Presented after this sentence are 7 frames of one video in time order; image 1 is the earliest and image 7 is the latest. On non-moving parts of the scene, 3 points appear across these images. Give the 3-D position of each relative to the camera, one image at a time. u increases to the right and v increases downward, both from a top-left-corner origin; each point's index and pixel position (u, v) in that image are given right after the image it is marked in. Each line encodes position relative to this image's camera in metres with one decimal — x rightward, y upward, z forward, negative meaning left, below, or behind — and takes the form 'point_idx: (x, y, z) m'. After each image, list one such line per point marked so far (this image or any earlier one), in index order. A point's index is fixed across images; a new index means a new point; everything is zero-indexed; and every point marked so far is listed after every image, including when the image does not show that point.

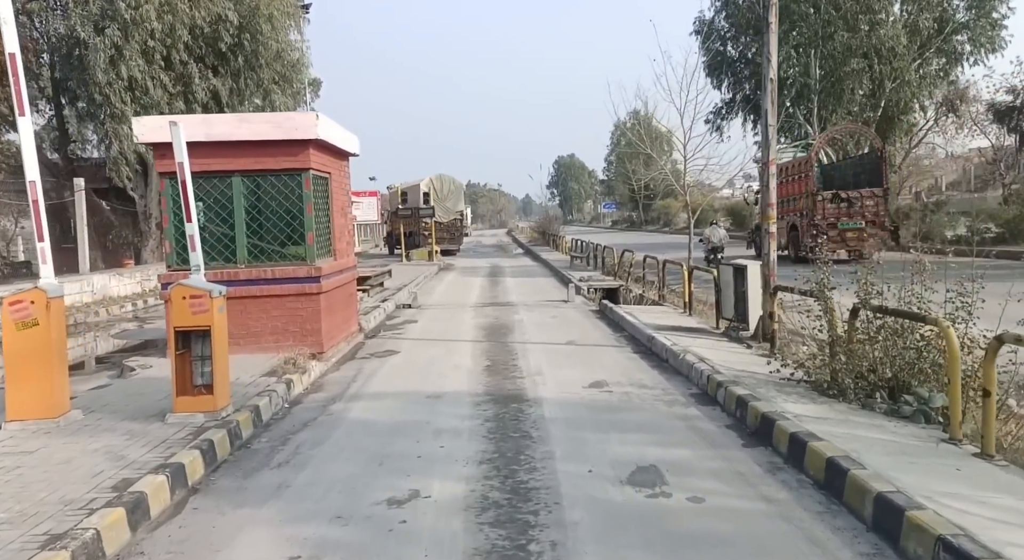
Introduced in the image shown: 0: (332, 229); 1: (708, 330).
0: (-2.5, +0.7, +12.2) m
1: (+2.6, -0.7, +11.8) m
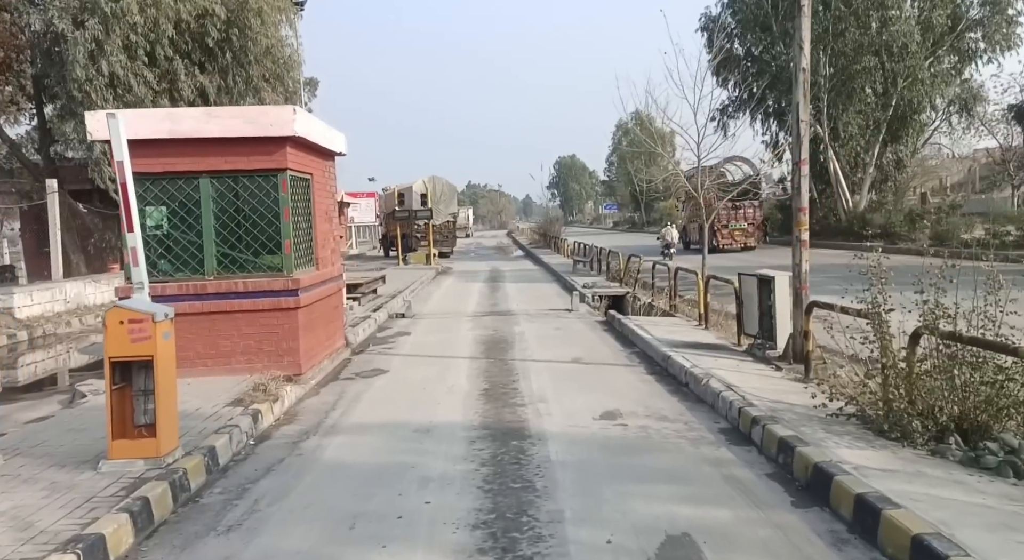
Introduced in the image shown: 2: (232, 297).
0: (-2.5, +0.6, +11.1) m
1: (+2.6, -0.8, +10.7) m
2: (-3.0, -0.2, +9.6) m
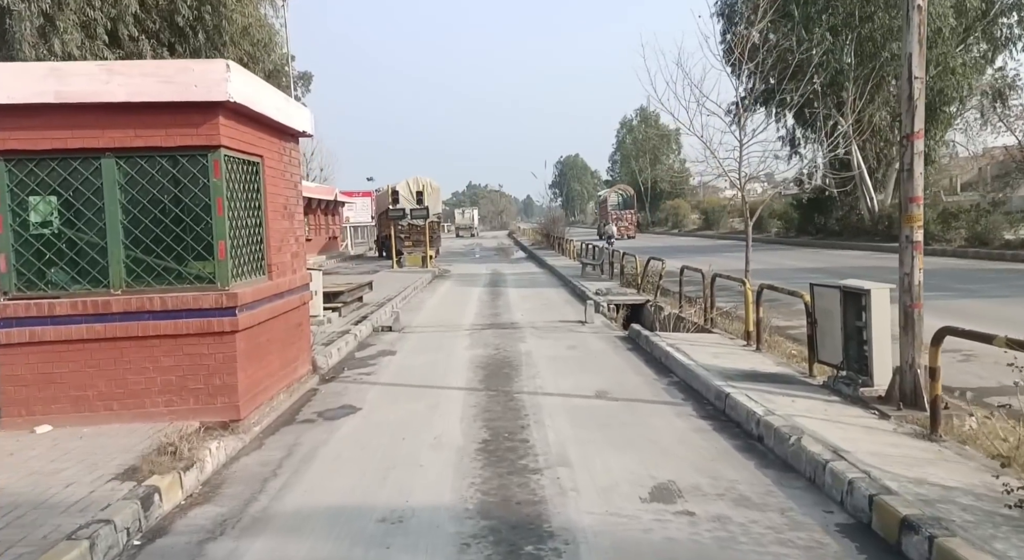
0: (-2.4, +0.4, +8.7) m
1: (+2.7, -0.9, +8.2) m
2: (-2.9, -0.3, +7.2) m
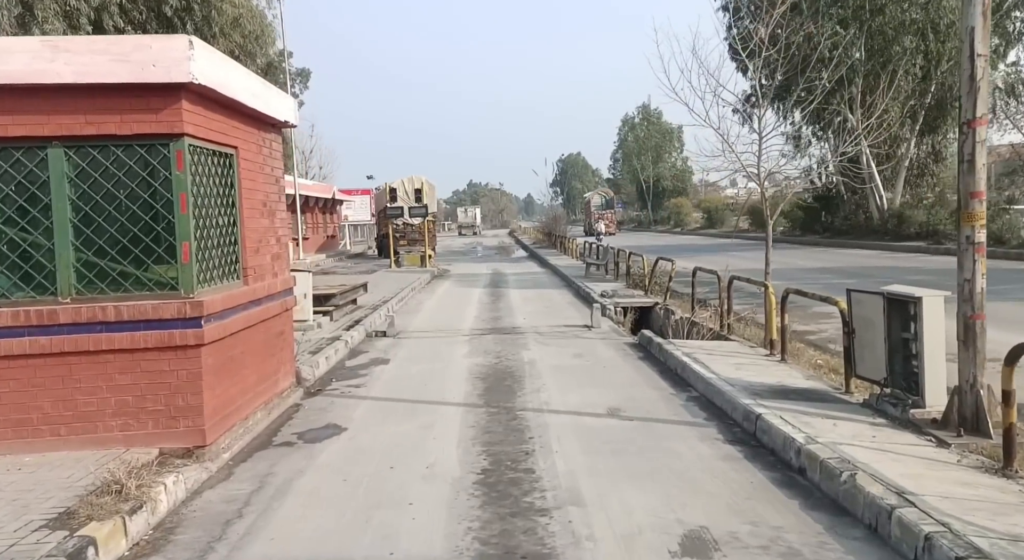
0: (-2.4, +0.4, +7.8) m
1: (+2.7, -1.0, +7.4) m
2: (-2.9, -0.3, +6.3) m
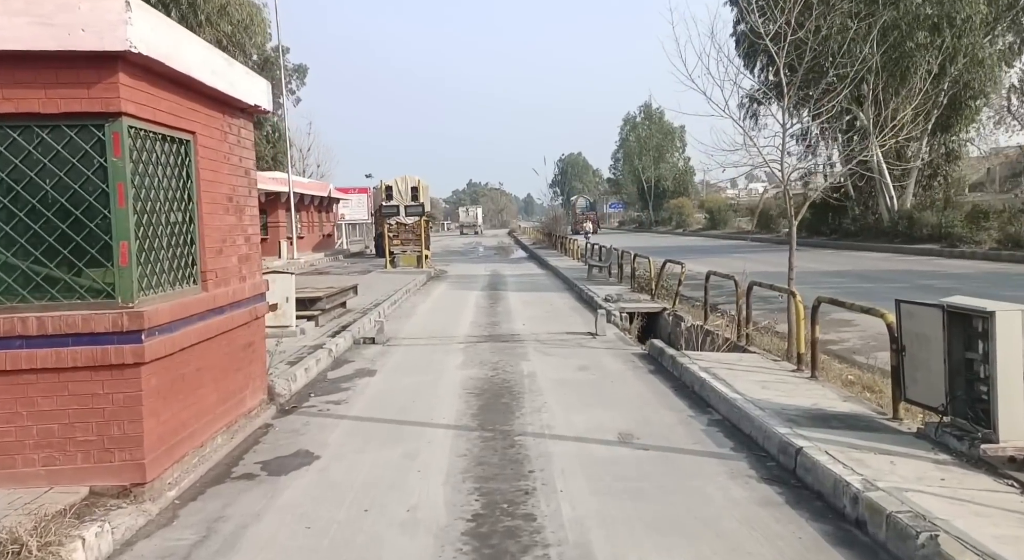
0: (-2.4, +0.4, +6.8) m
1: (+2.7, -1.1, +6.4) m
2: (-2.9, -0.4, +5.3) m
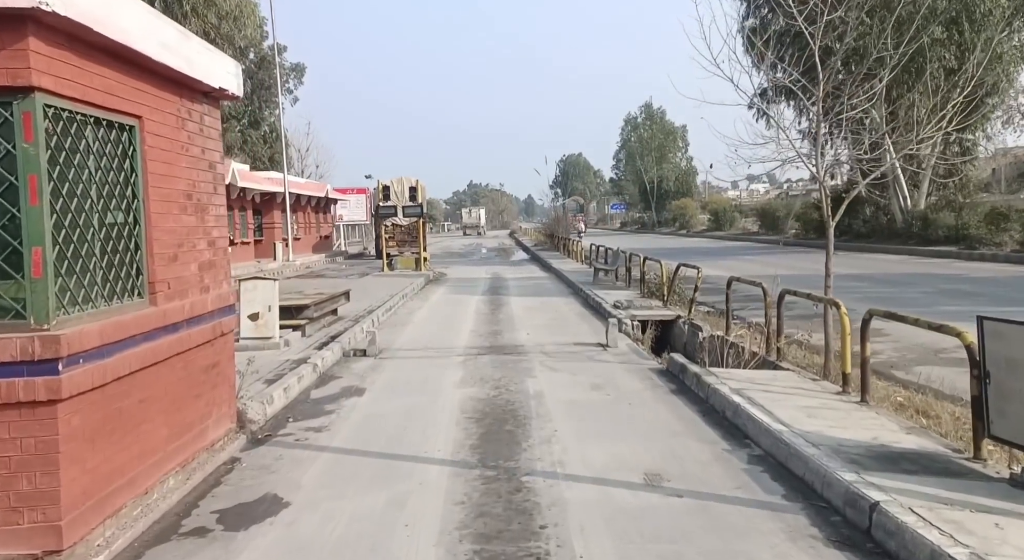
0: (-2.3, +0.3, +5.7) m
1: (+2.7, -1.1, +5.3) m
2: (-2.9, -0.5, +4.2) m
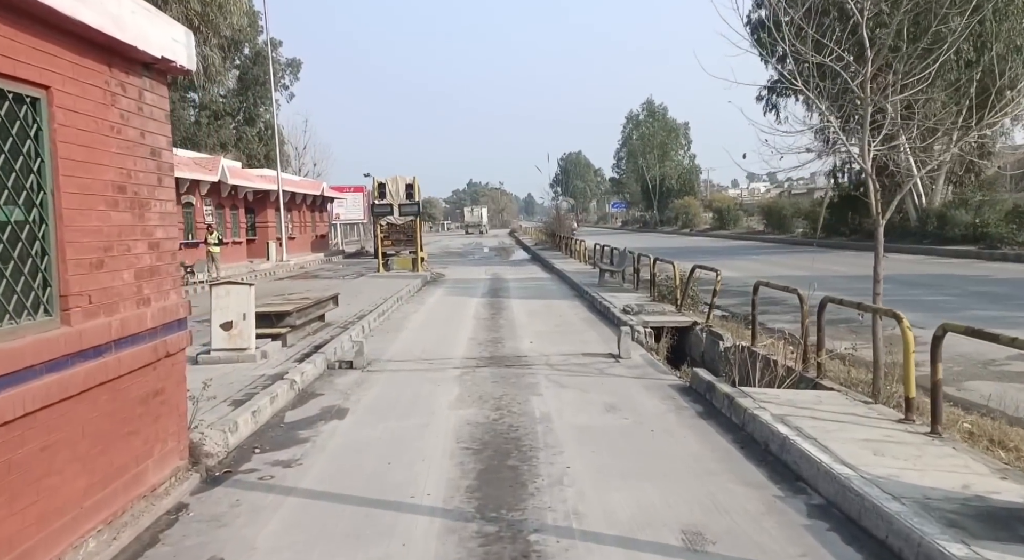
0: (-2.3, +0.2, +4.5) m
1: (+2.7, -1.2, +4.1) m
2: (-2.9, -0.5, +3.1) m
